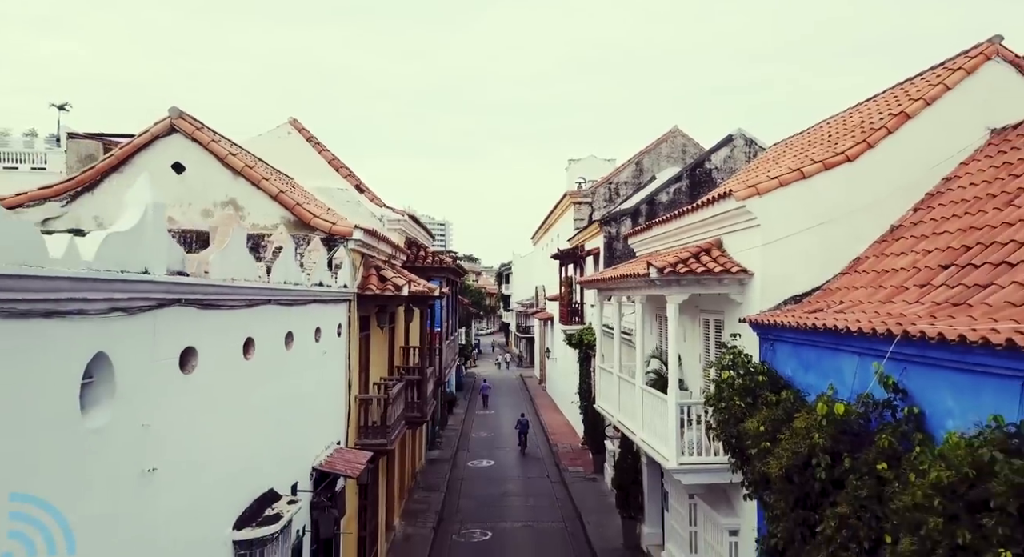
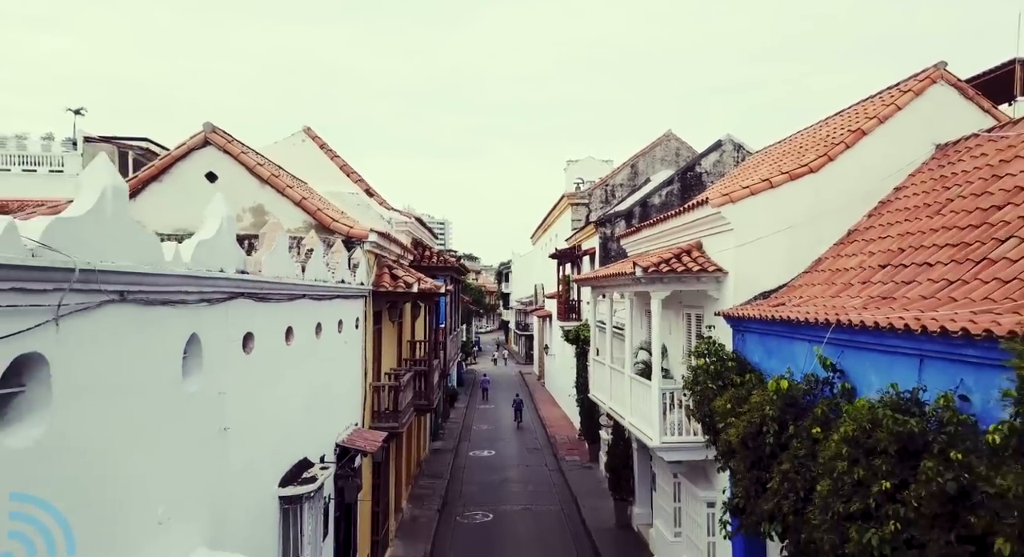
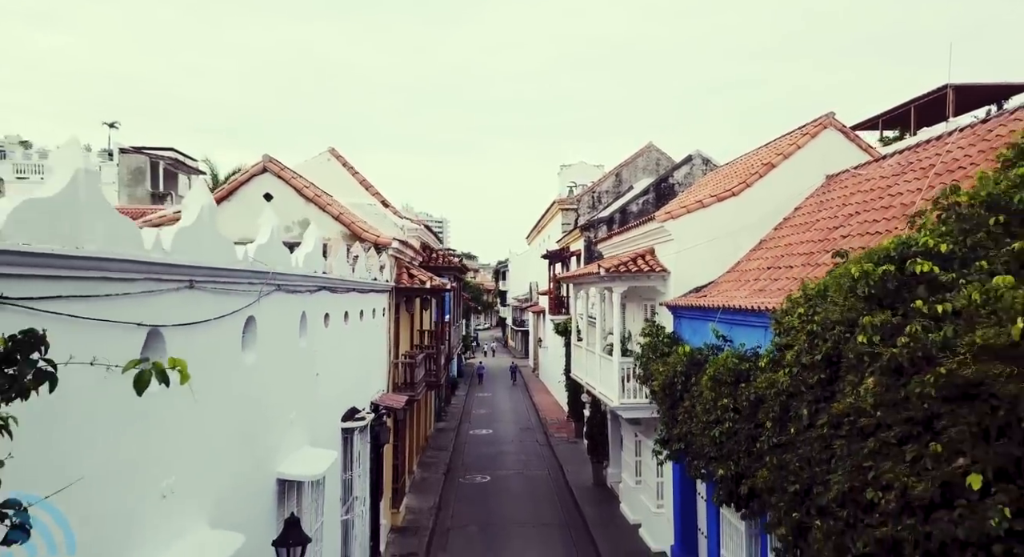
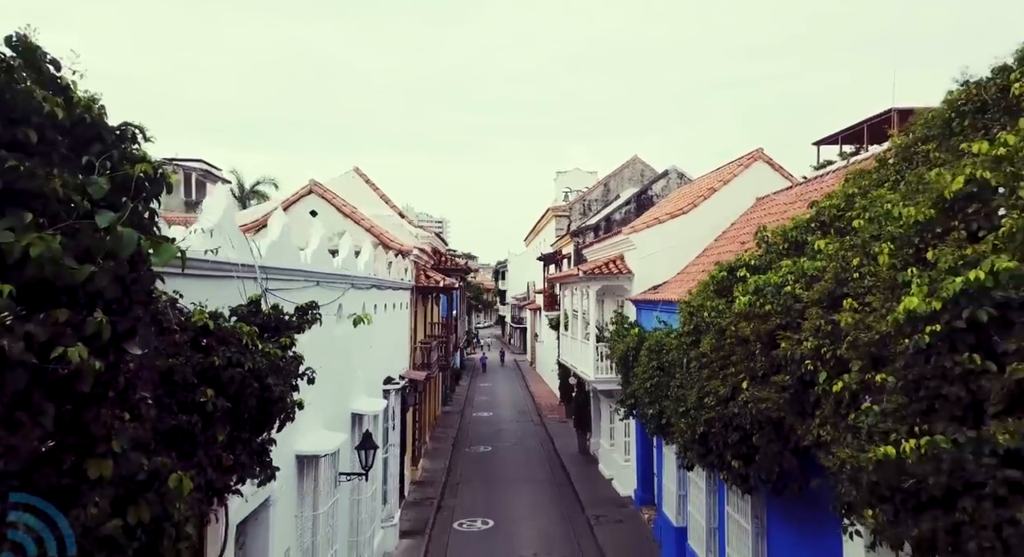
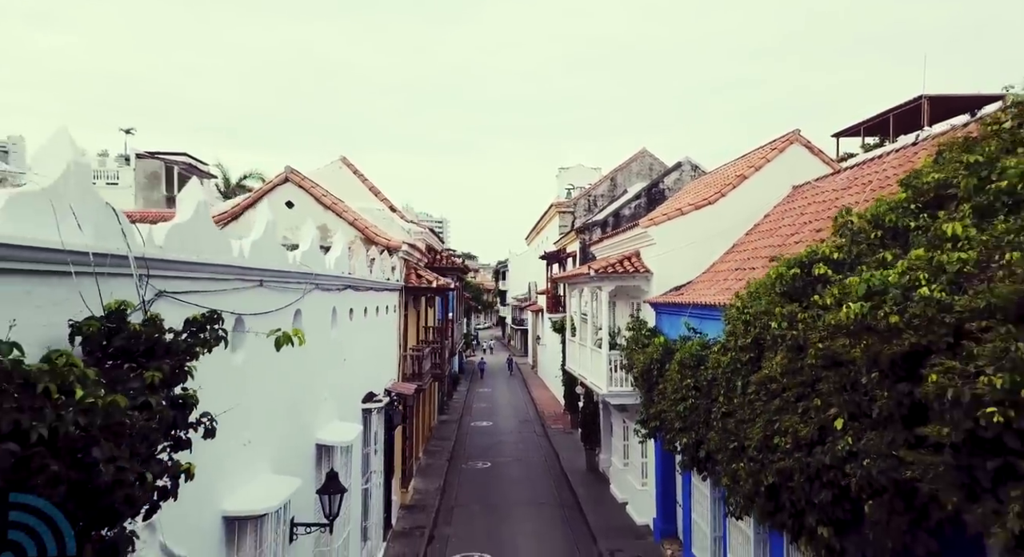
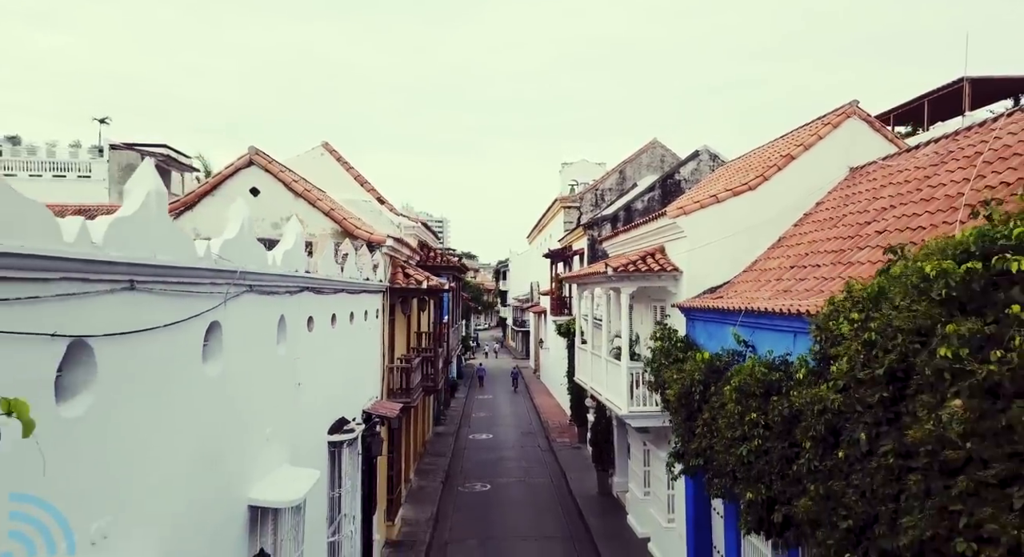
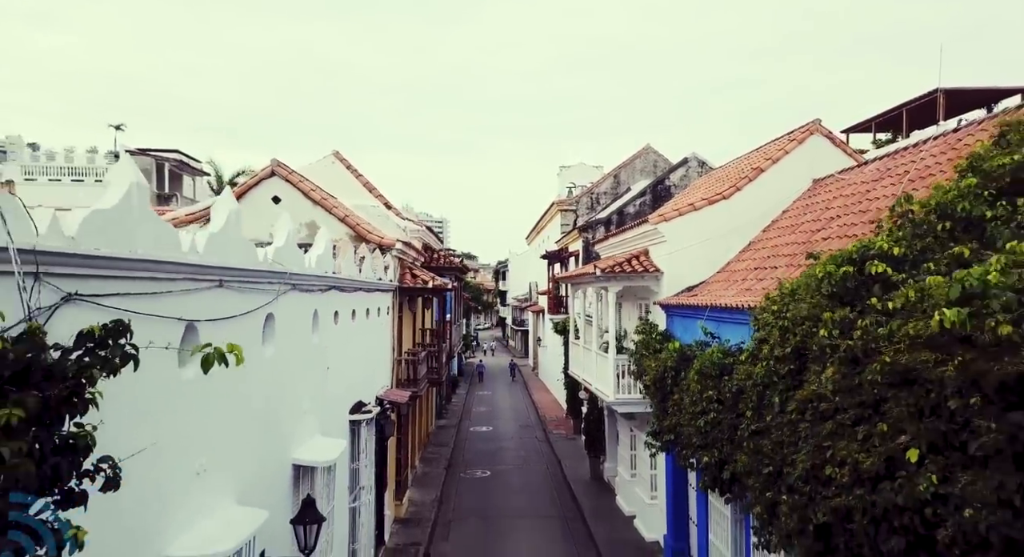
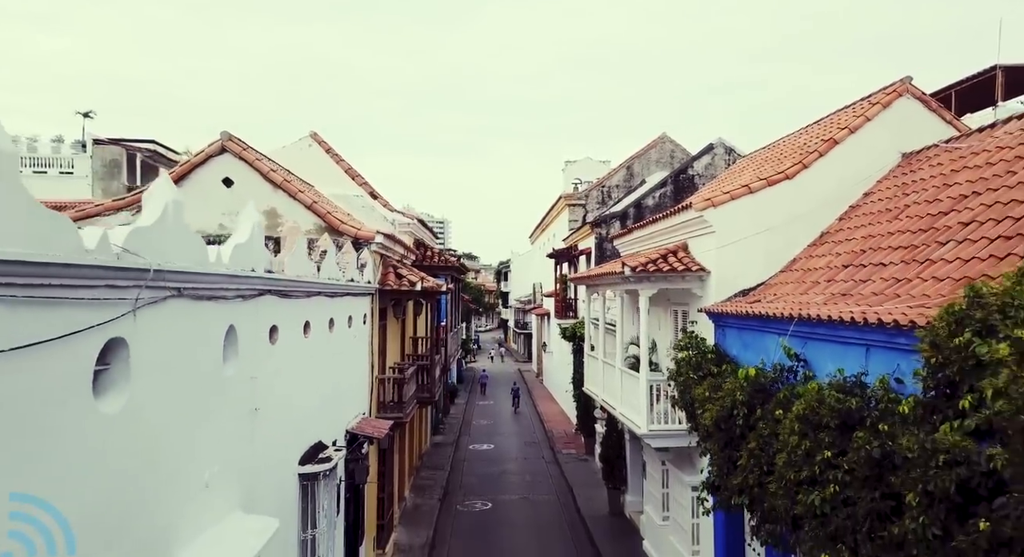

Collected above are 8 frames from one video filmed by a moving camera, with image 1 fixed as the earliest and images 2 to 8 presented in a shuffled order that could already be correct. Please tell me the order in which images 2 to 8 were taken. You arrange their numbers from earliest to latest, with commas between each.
2, 8, 6, 3, 7, 5, 4
